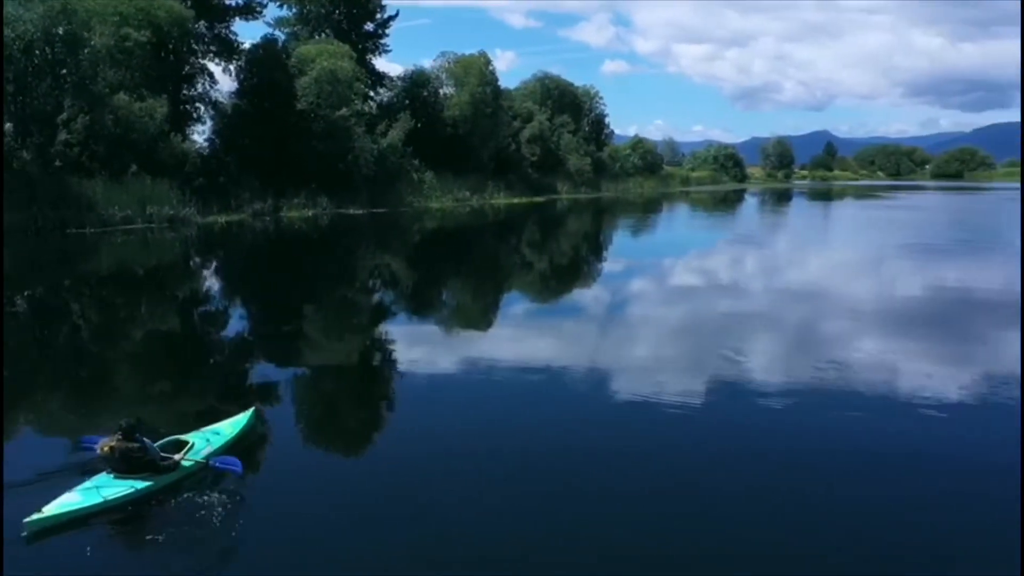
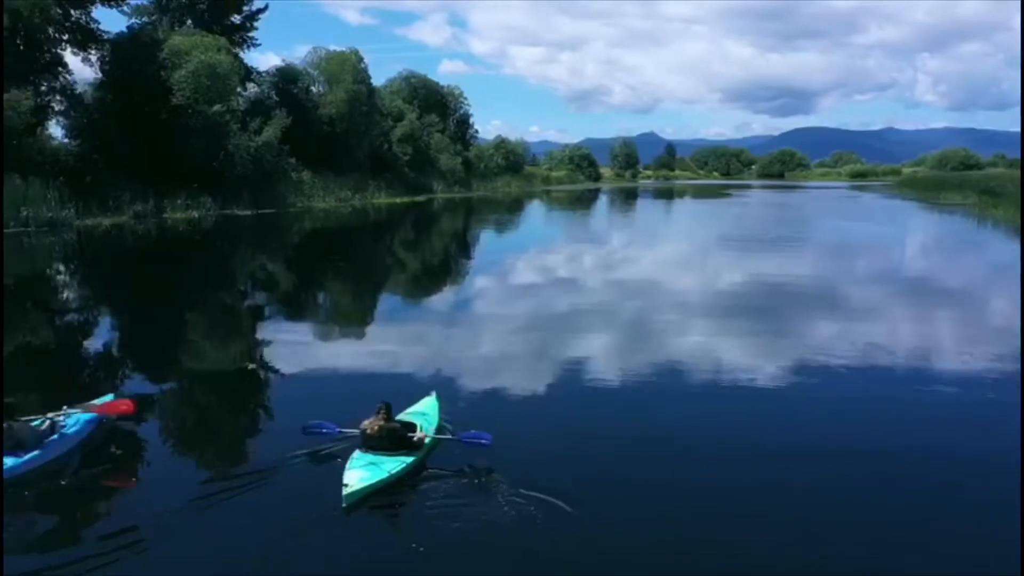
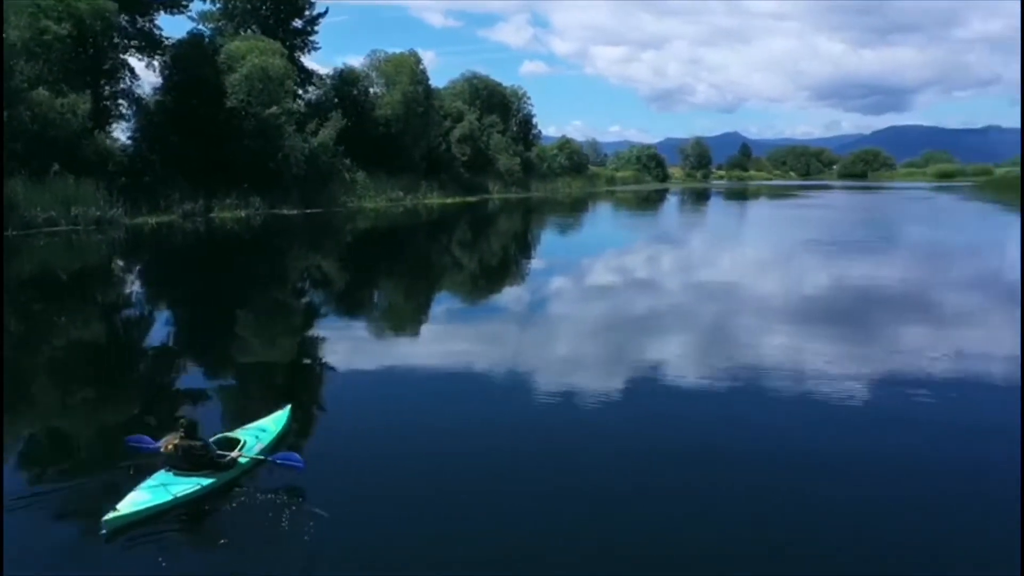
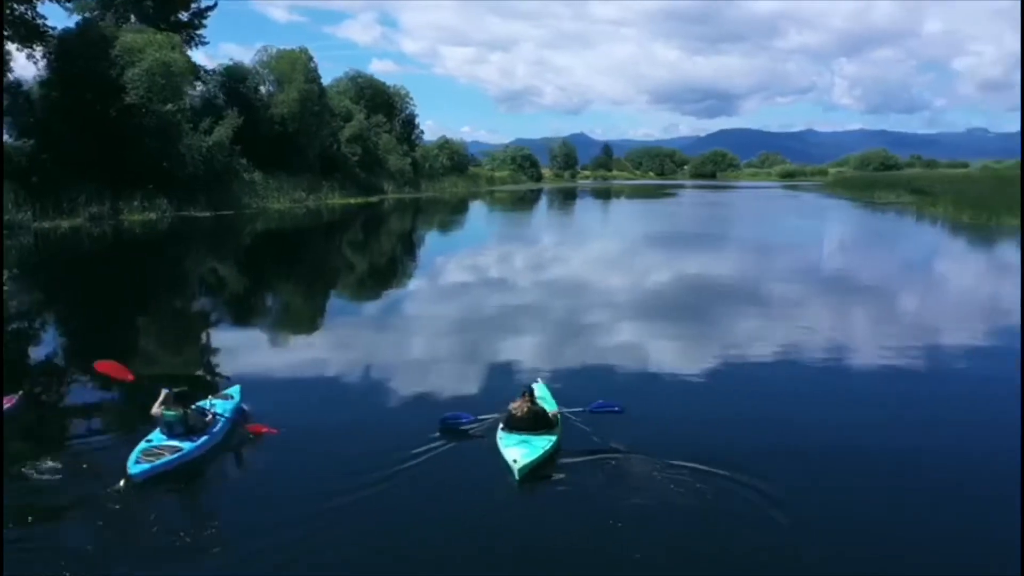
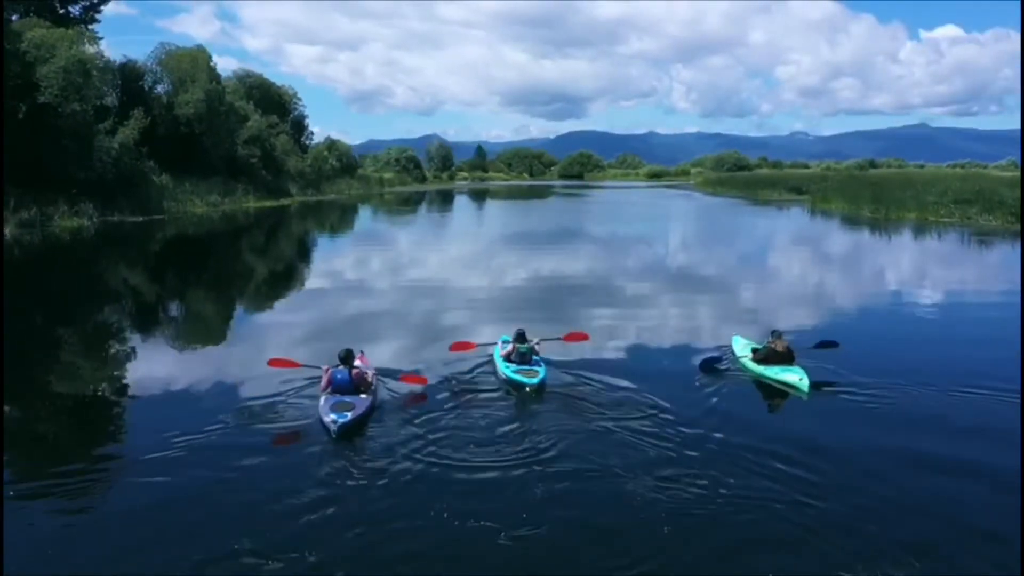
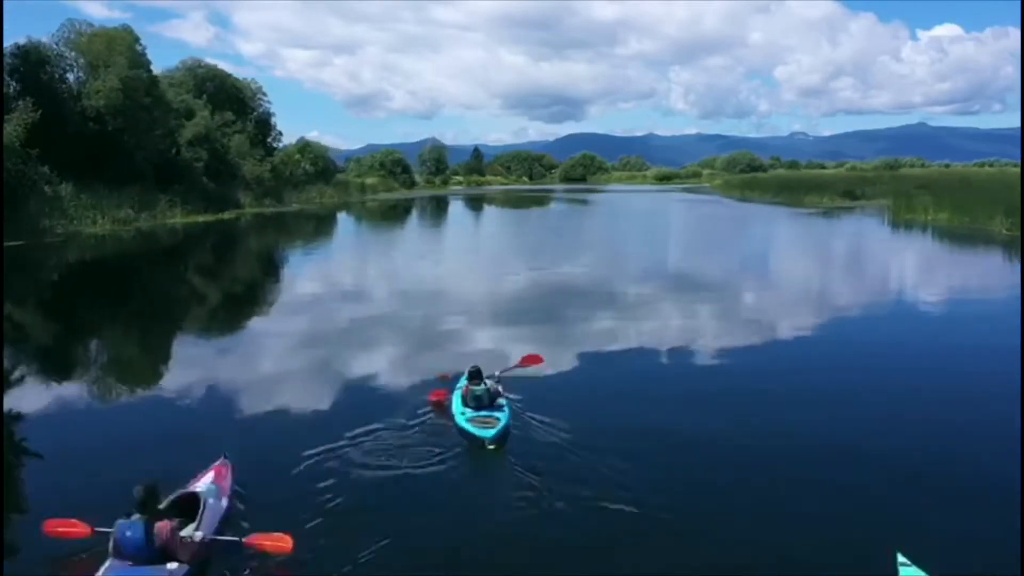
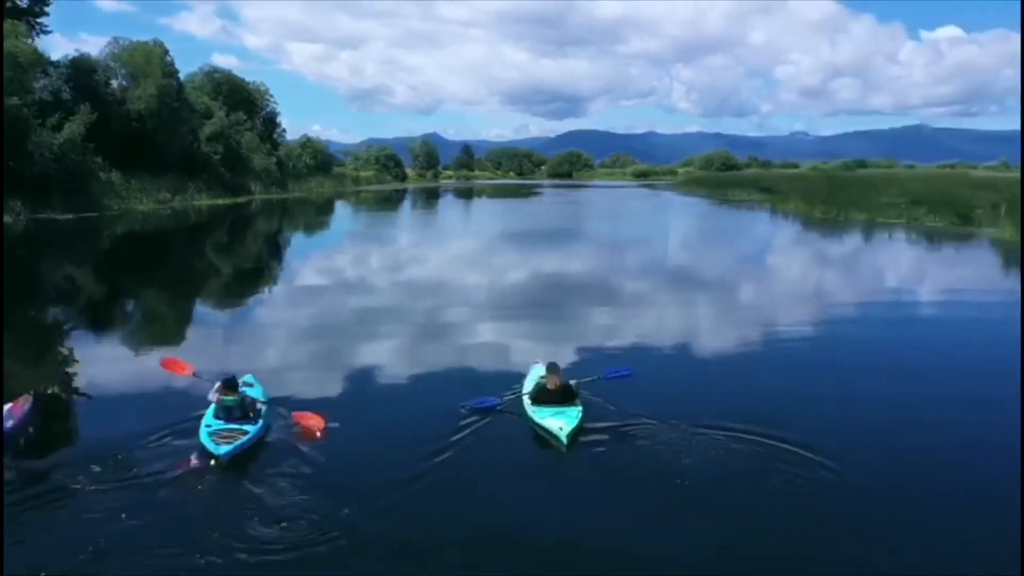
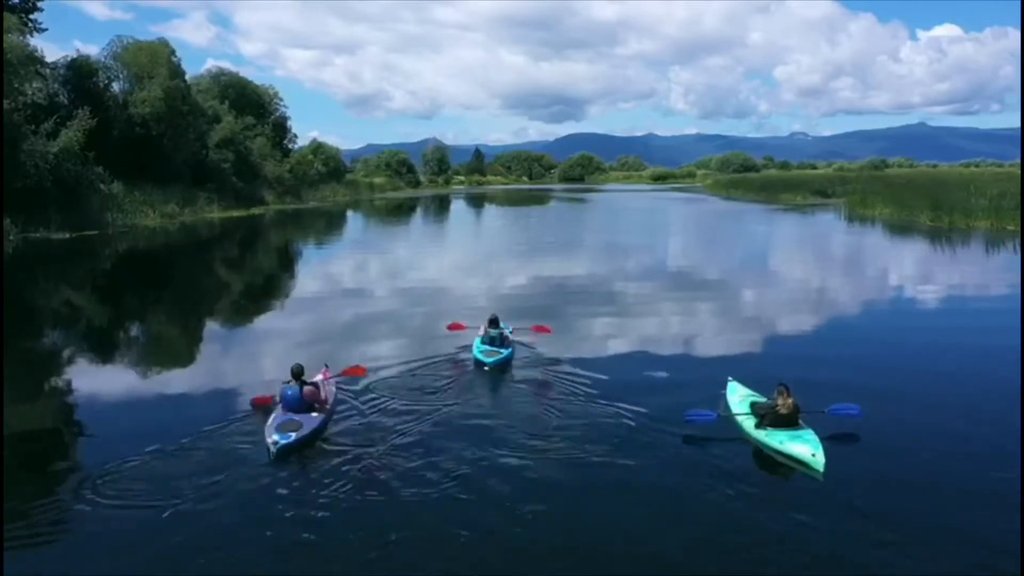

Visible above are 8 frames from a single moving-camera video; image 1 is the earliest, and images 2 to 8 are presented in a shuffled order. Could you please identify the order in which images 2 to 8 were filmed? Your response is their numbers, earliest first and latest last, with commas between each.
3, 2, 4, 7, 5, 8, 6
